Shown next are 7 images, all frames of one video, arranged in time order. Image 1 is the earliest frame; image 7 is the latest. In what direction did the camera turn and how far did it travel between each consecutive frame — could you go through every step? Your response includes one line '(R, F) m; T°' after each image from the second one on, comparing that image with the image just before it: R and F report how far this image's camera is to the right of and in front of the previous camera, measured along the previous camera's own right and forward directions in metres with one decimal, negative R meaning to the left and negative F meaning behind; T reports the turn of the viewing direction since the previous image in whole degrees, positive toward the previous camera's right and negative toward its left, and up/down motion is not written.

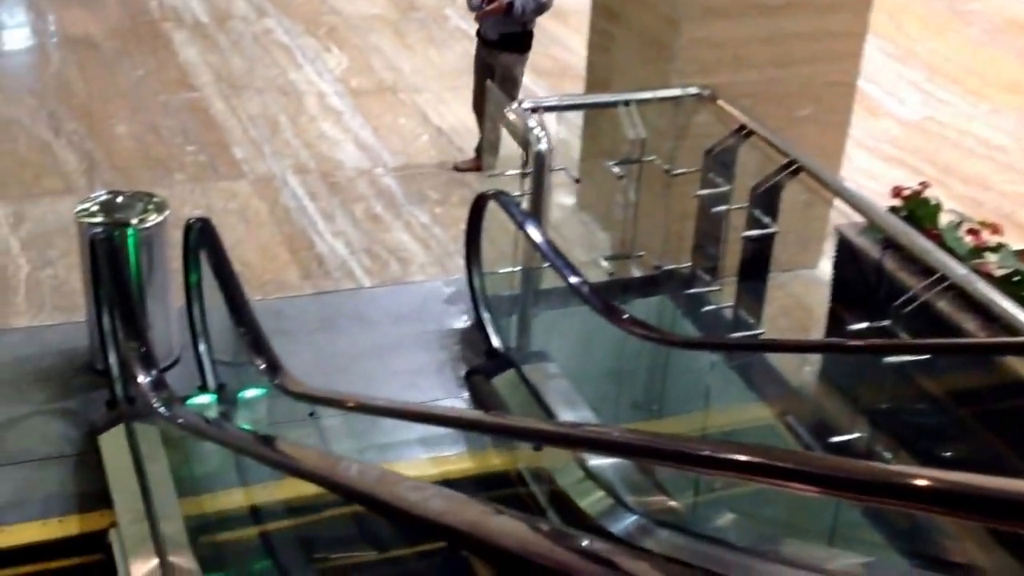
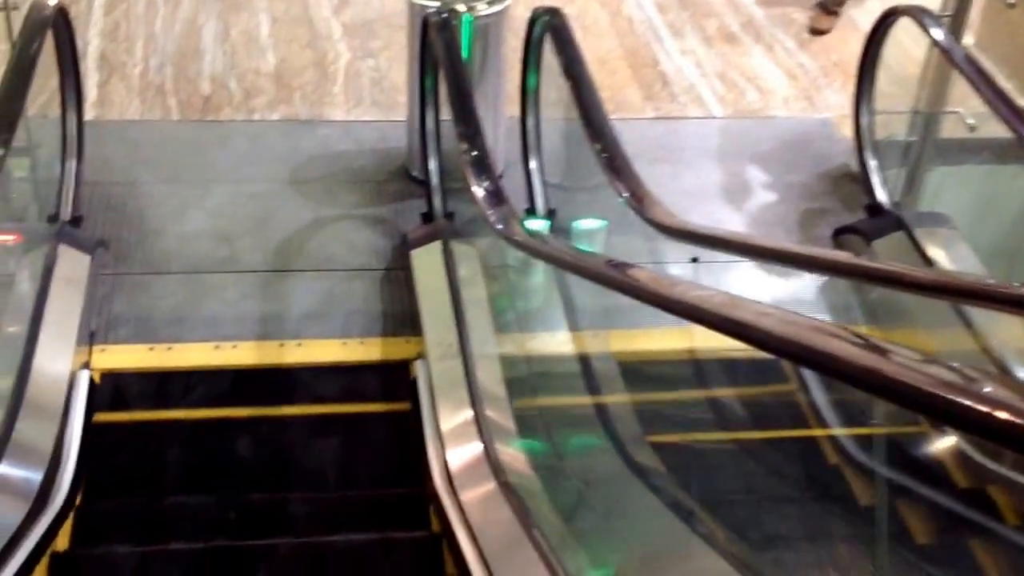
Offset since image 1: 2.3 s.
(-0.3, +0.6) m; -12°
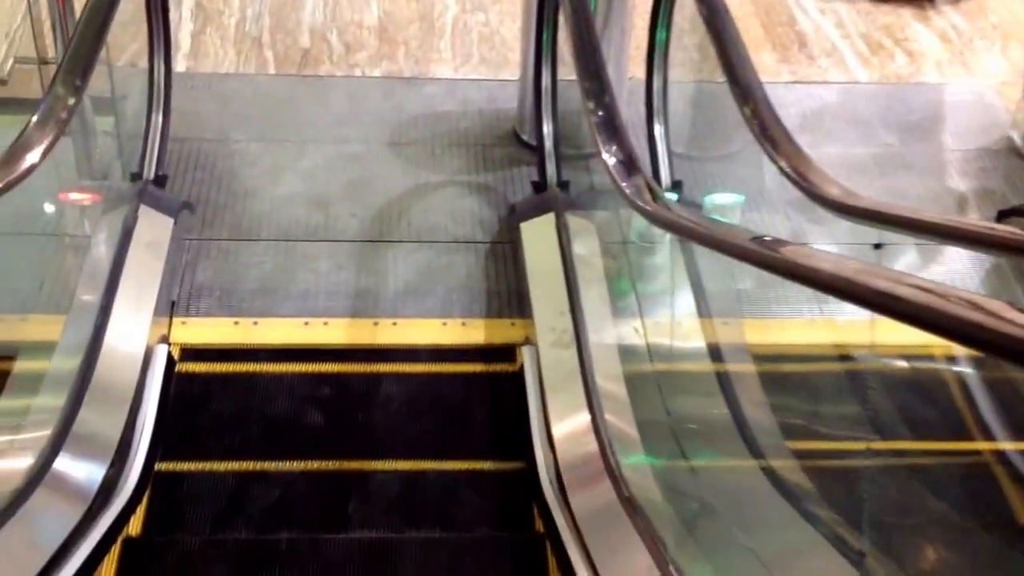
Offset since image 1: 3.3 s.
(-0.1, +0.3) m; -4°
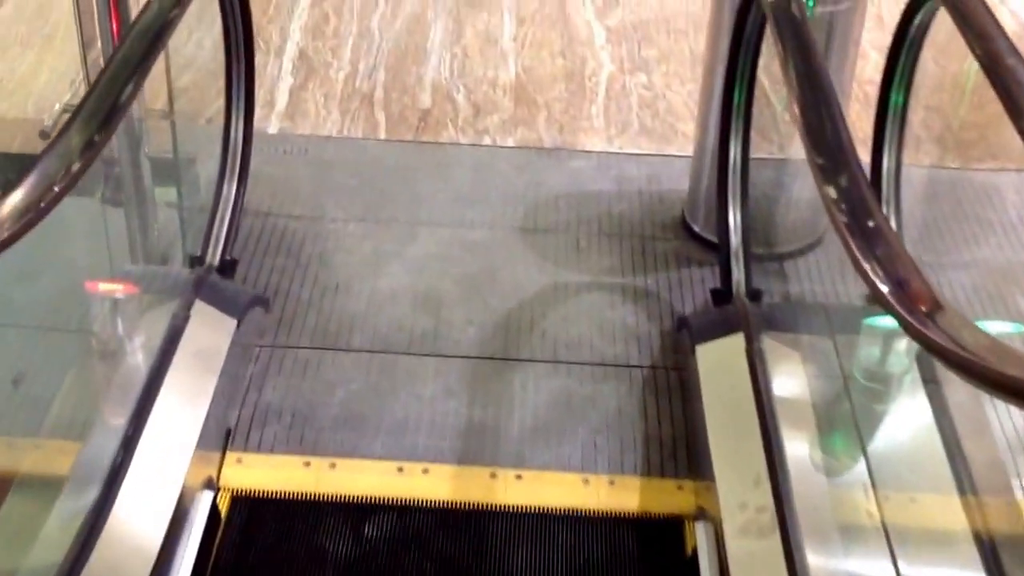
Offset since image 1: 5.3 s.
(-0.1, +0.8) m; -6°
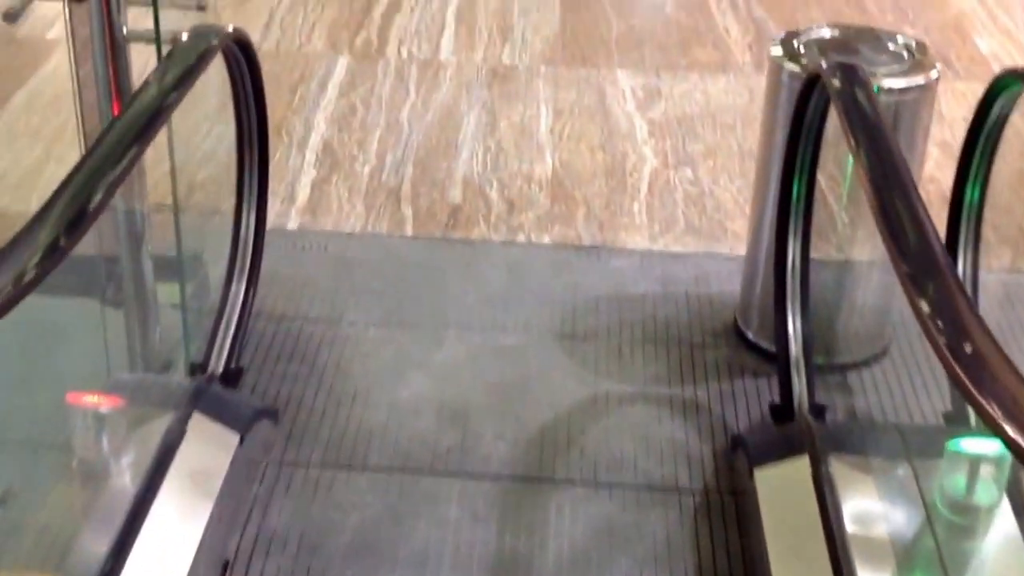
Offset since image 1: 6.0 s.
(0.0, +0.2) m; -2°
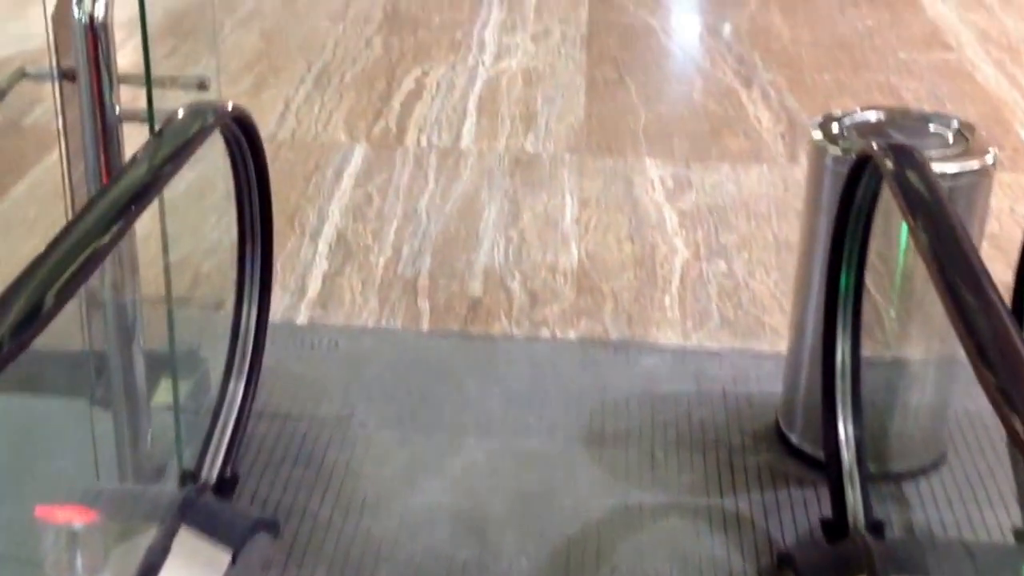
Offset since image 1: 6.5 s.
(0.0, +0.2) m; -1°
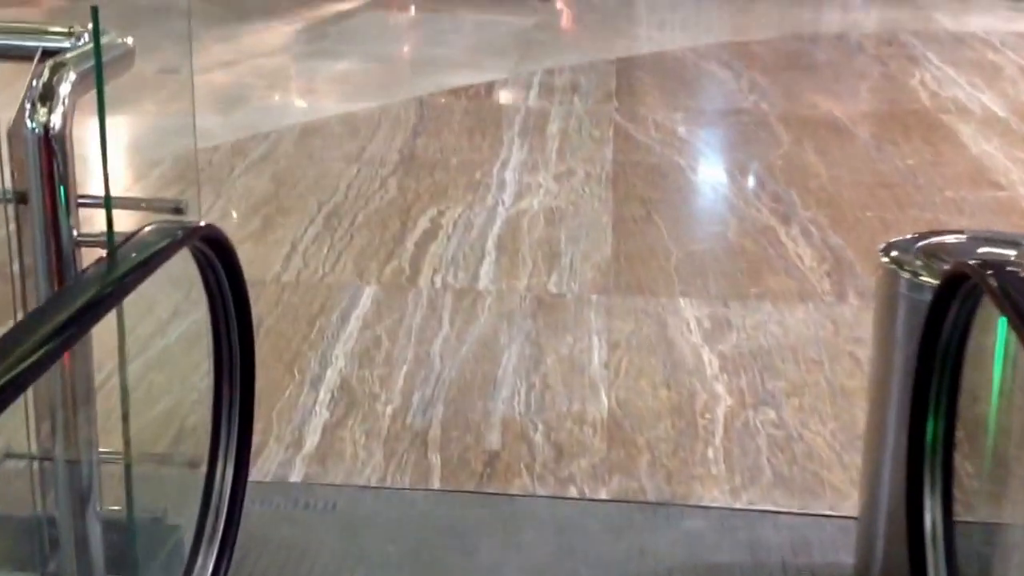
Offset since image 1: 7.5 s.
(0.0, +0.3) m; -1°
